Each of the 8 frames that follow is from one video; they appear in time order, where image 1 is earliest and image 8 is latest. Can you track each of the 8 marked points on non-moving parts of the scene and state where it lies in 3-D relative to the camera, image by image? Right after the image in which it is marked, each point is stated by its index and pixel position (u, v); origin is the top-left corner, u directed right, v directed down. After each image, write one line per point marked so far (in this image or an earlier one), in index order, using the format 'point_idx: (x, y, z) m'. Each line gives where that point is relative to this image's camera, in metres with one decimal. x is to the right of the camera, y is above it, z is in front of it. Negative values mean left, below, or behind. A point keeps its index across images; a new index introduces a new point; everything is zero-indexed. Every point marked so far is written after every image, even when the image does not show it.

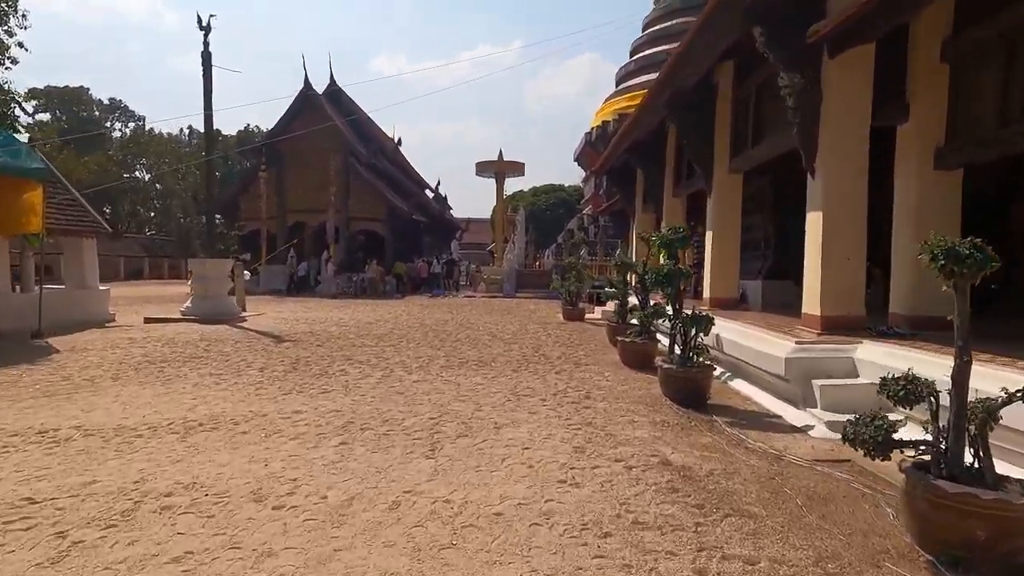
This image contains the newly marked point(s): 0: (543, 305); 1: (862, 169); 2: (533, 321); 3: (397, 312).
0: (+0.9, -0.5, +18.6) m
1: (+3.4, +1.2, +6.4) m
2: (+0.5, -0.7, +14.1) m
3: (-2.8, -0.6, +16.1) m
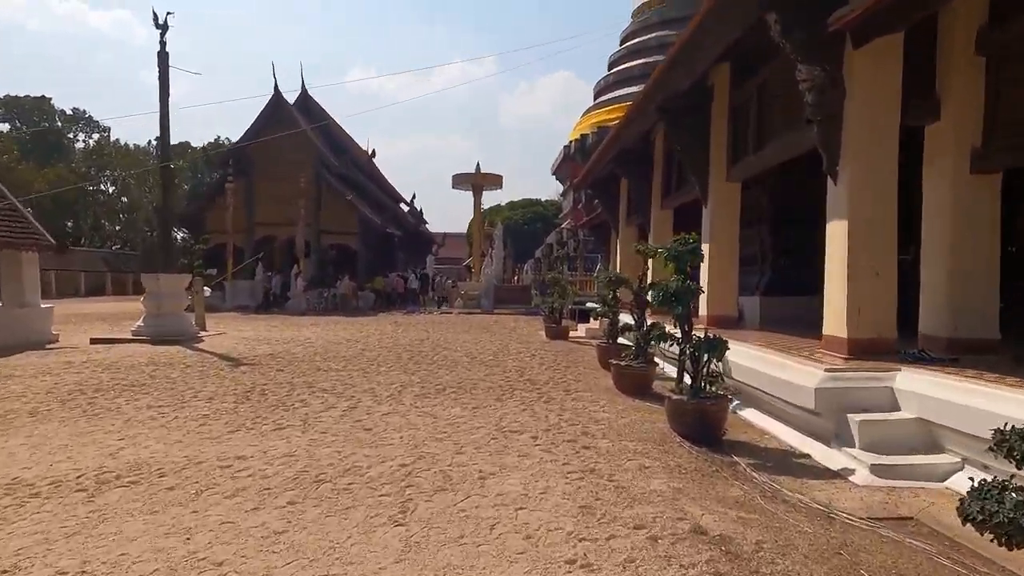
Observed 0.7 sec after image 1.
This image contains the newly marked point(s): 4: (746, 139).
0: (+0.3, -0.9, +17.8) m
1: (+3.3, +1.0, +5.7) m
2: (+0.1, -1.1, +13.3) m
3: (-3.3, -1.0, +15.2) m
4: (+3.2, +2.0, +9.0) m
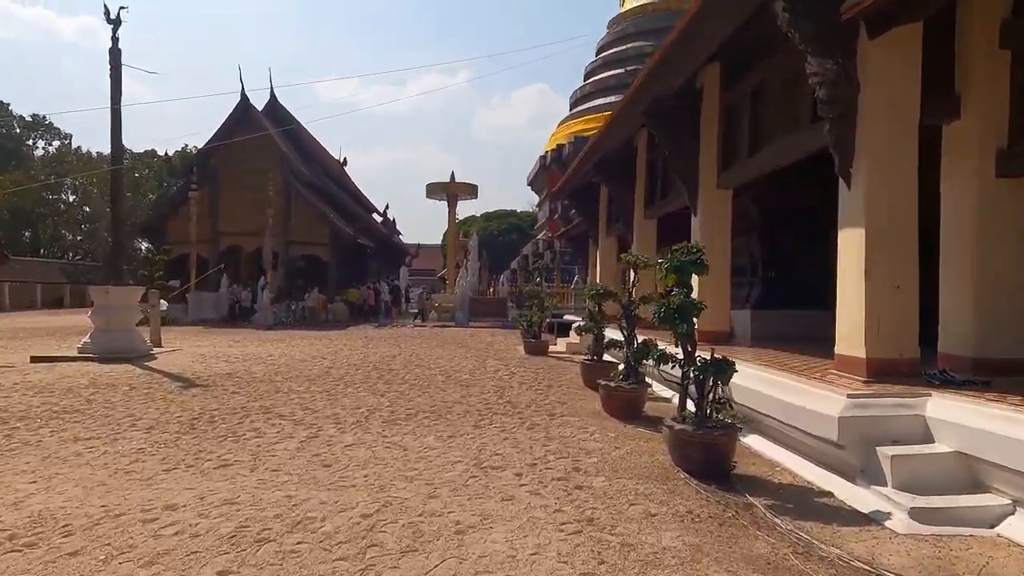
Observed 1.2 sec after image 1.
0: (-0.3, -1.2, +17.1) m
1: (+3.1, +0.9, +5.2) m
2: (-0.4, -1.3, +12.6) m
3: (-3.8, -1.3, +14.3) m
4: (+3.0, +1.9, +8.5) m
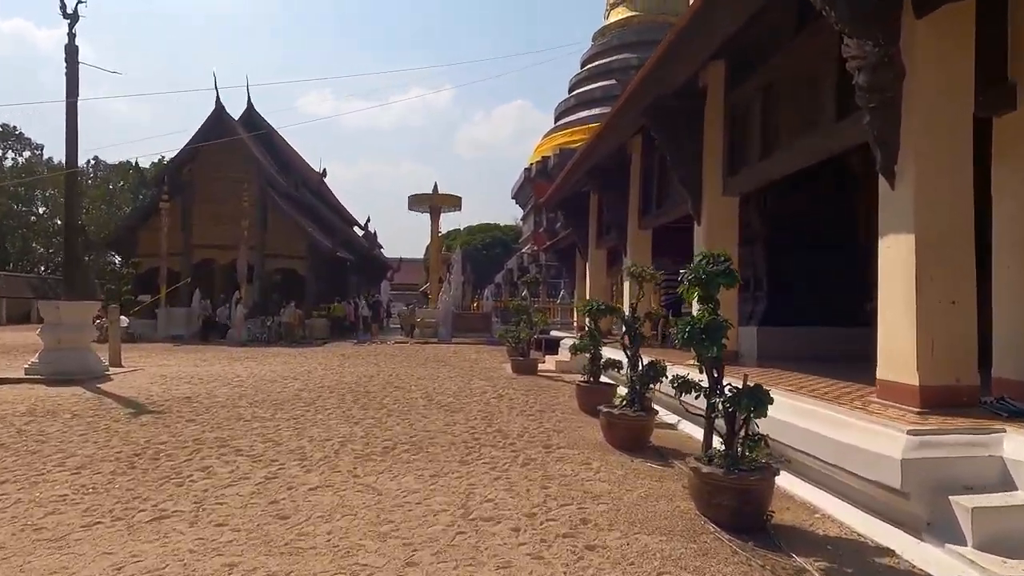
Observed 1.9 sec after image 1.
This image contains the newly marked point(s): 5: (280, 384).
0: (-0.7, -1.6, +16.2) m
1: (+3.1, +0.8, +4.5) m
2: (-0.6, -1.6, +11.7) m
3: (-4.1, -1.6, +13.4) m
4: (+2.8, +1.7, +7.8) m
5: (-3.7, -1.5, +10.4) m
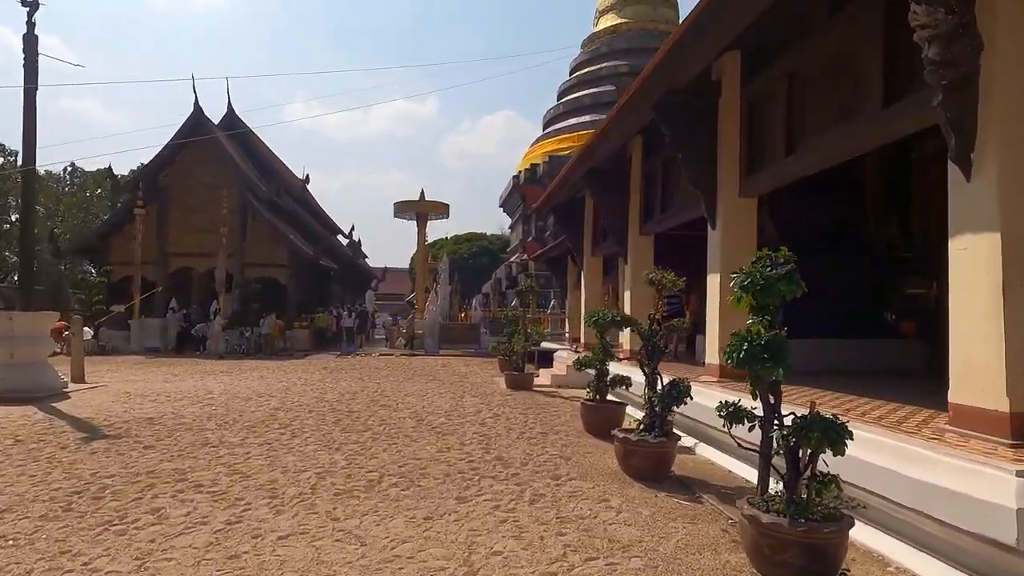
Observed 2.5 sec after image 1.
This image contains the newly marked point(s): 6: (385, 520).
0: (-0.9, -1.8, +15.5) m
1: (+3.2, +0.7, +3.8) m
2: (-0.7, -1.7, +10.9) m
3: (-4.2, -1.7, +12.5) m
4: (+2.8, +1.6, +7.2) m
5: (-3.7, -1.7, +9.6) m
6: (-0.8, -1.5, +4.3) m
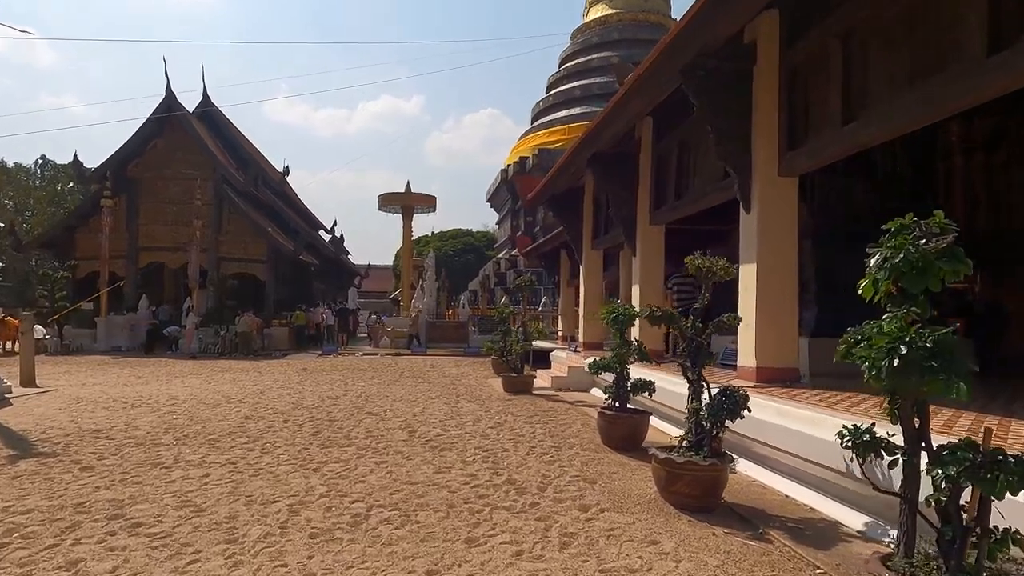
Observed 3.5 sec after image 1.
0: (-1.0, -1.7, +14.4) m
1: (+3.3, +0.8, +2.9) m
2: (-0.7, -1.6, +9.9) m
3: (-4.3, -1.6, +11.4) m
4: (+2.9, +1.7, +6.2) m
5: (-3.7, -1.6, +8.4) m
6: (-0.7, -1.5, +3.3) m
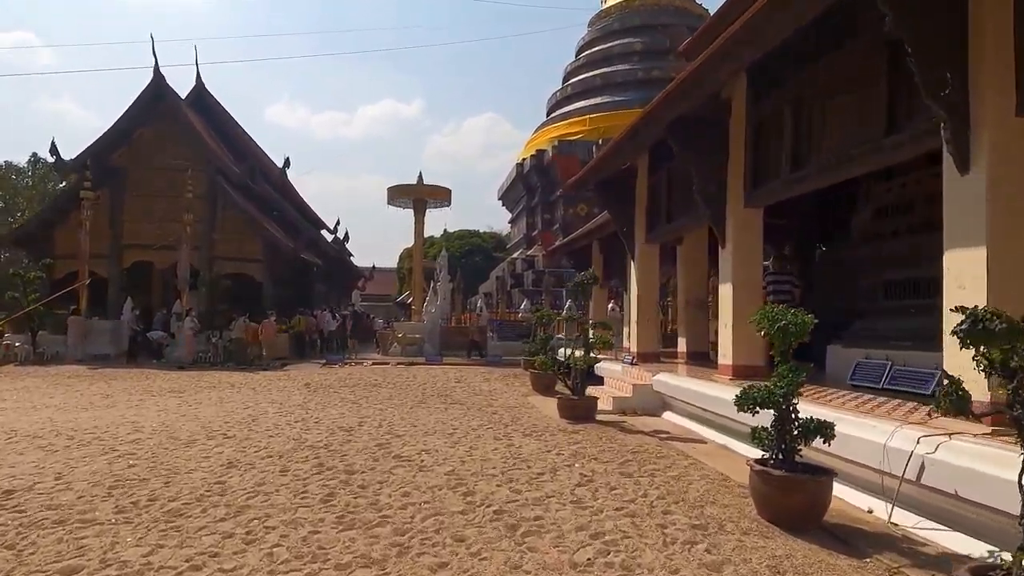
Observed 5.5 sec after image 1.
0: (-0.2, -1.7, +12.2) m
1: (+4.1, +0.9, +0.7) m
2: (0.0, -1.6, +7.7) m
3: (-3.5, -1.6, +9.2) m
4: (+3.6, +1.7, +4.0) m
5: (-3.0, -1.5, +6.2) m
6: (+0.1, -1.4, +1.1) m
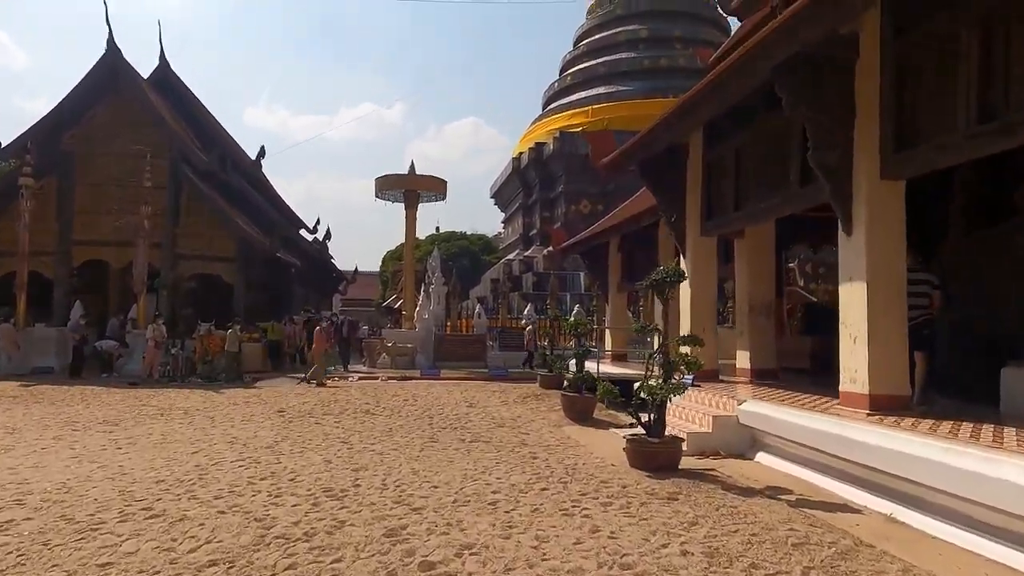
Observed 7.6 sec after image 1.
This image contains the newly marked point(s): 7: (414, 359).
0: (+0.2, -1.8, +9.8) m
1: (+4.8, +0.9, -1.5) m
2: (+0.5, -1.6, +5.3) m
3: (-3.1, -1.6, +6.7) m
4: (+4.3, +1.7, +1.8) m
5: (-2.4, -1.5, +3.8) m
6: (+0.8, -1.3, -1.3) m
7: (-2.6, -1.9, +17.8) m
